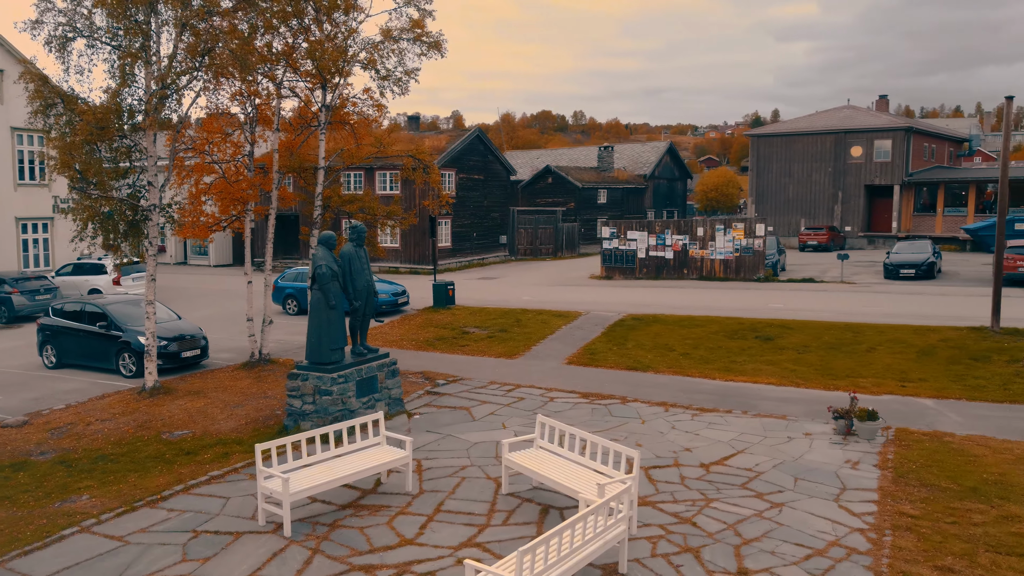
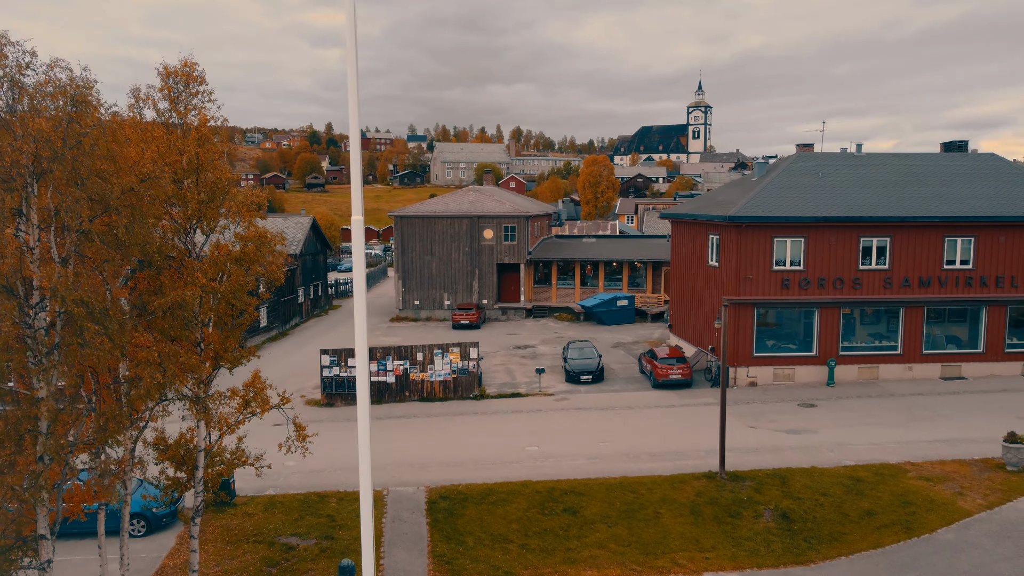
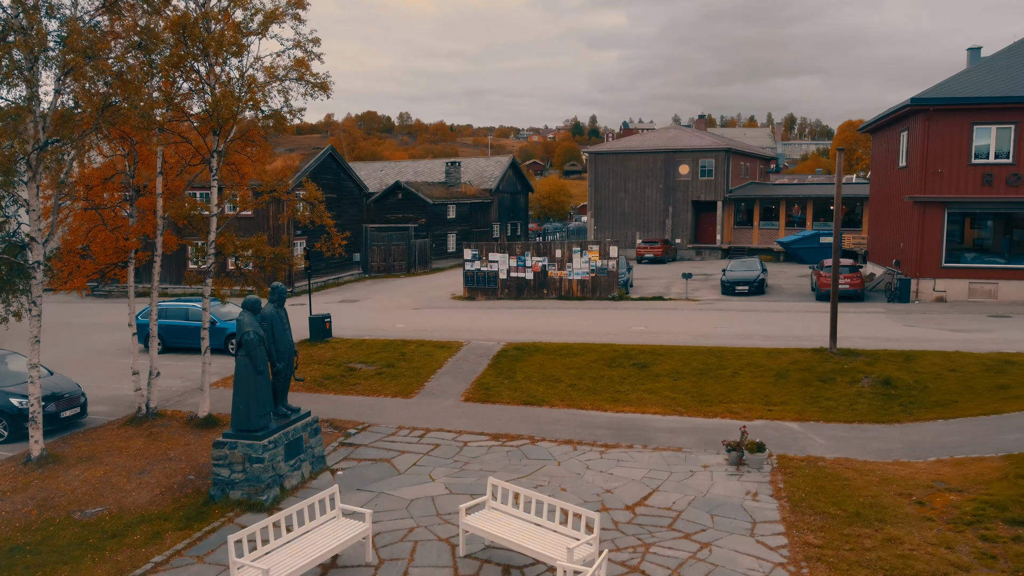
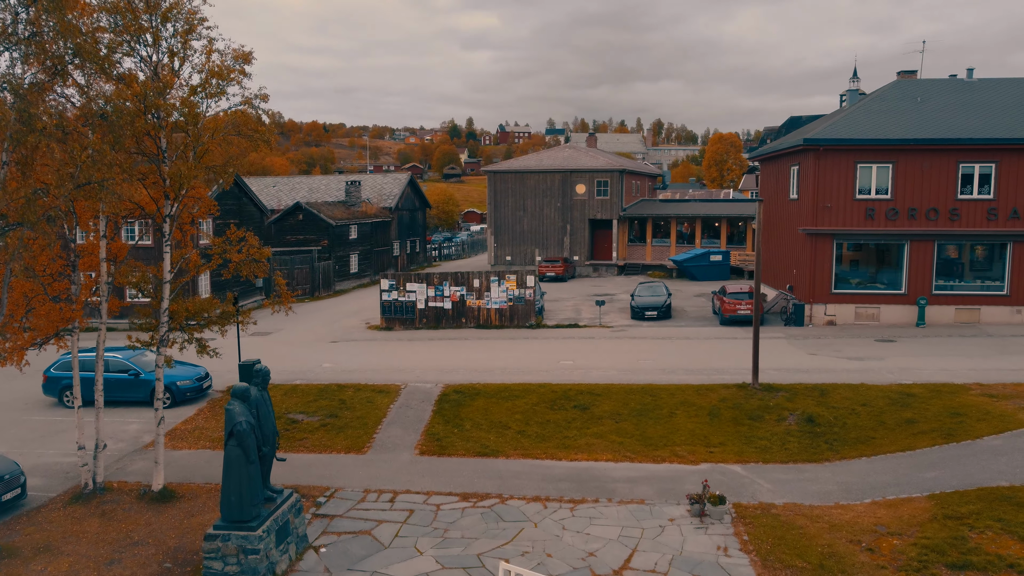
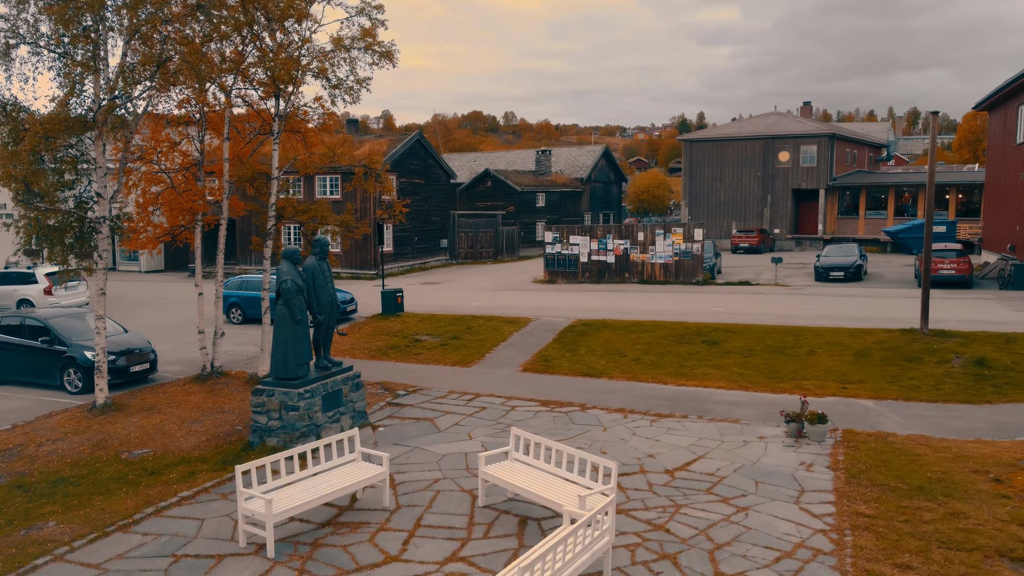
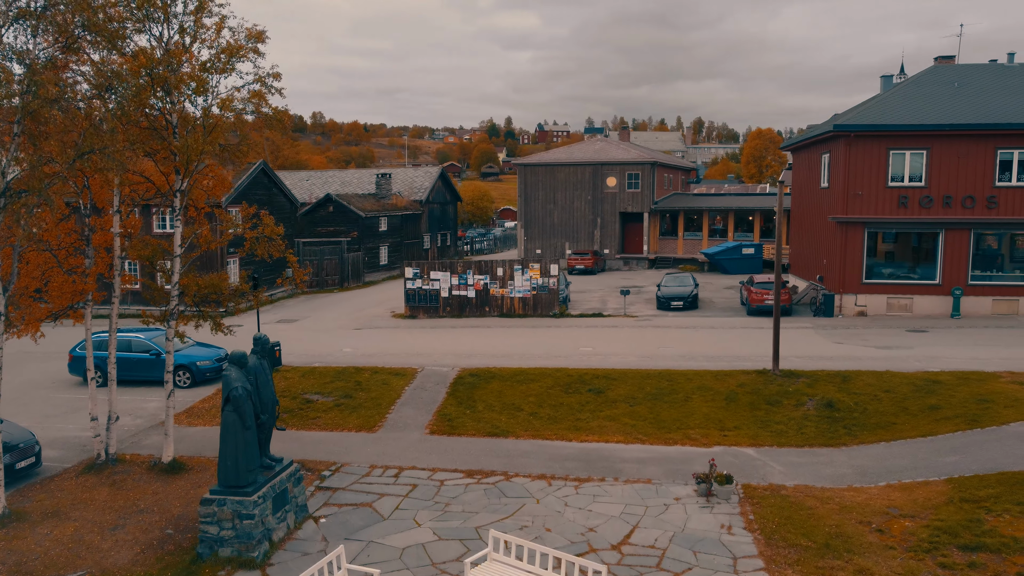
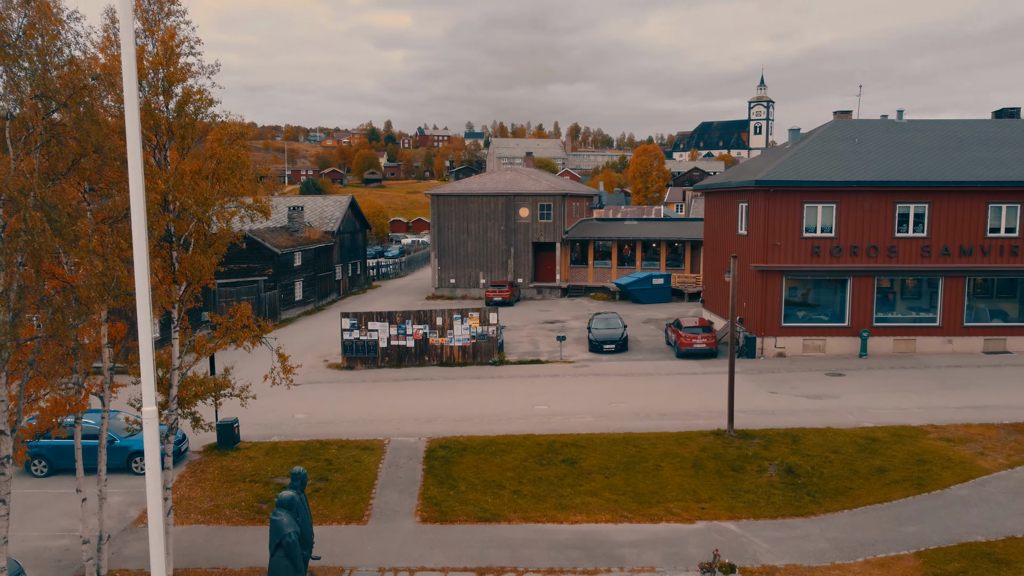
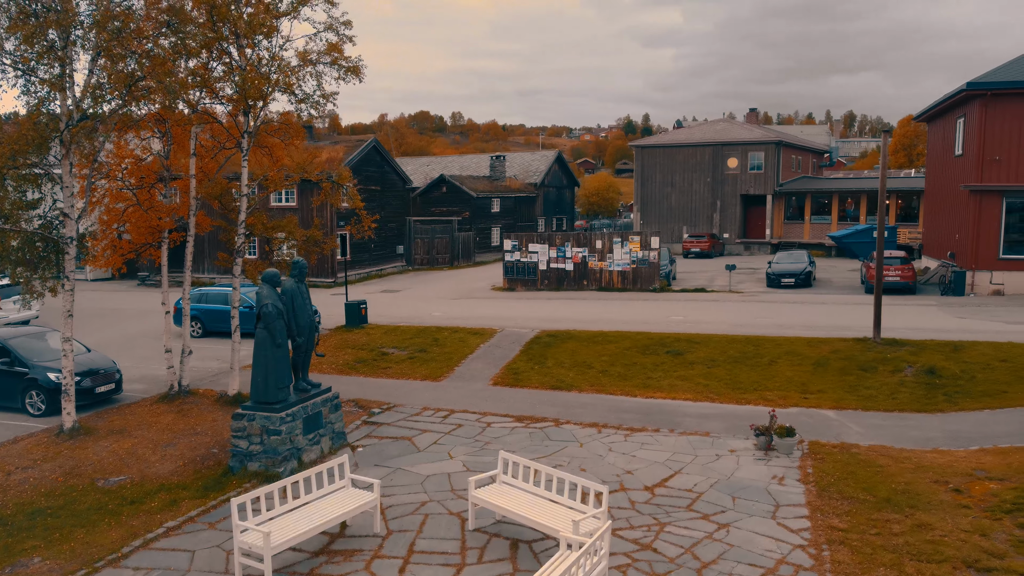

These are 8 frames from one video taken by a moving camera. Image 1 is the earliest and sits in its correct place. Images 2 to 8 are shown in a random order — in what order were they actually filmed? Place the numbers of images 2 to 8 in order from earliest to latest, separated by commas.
5, 8, 3, 6, 4, 7, 2
